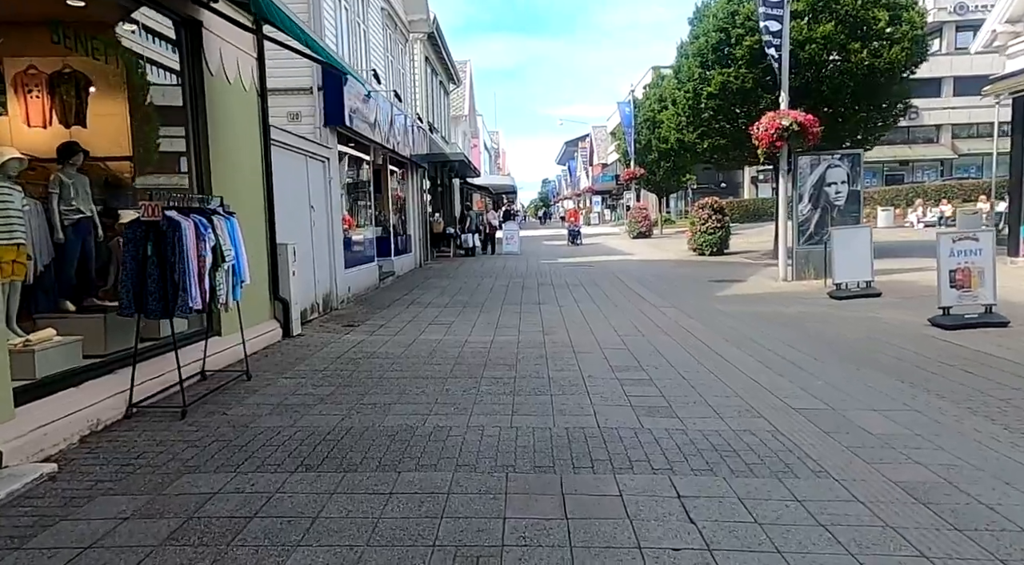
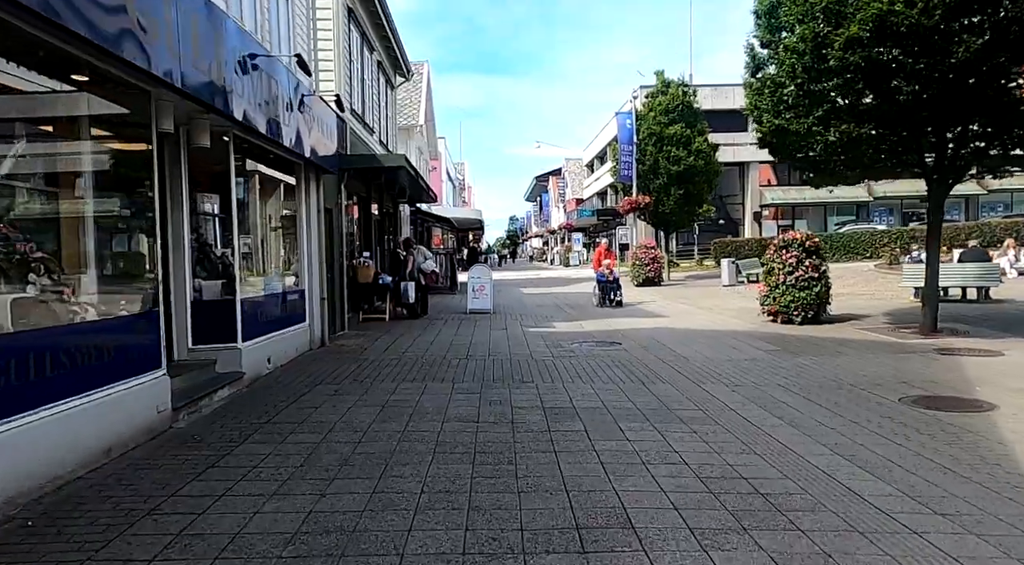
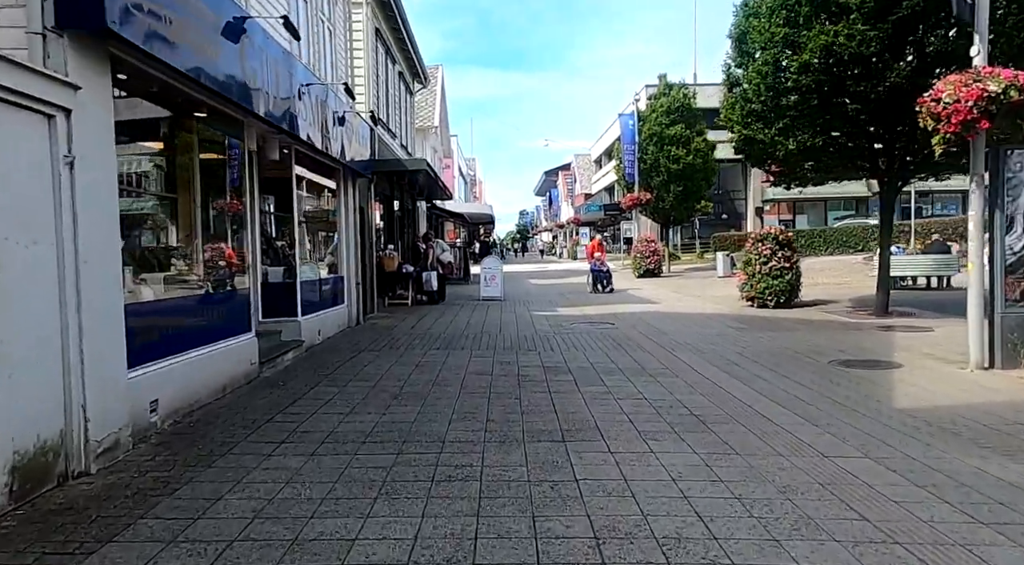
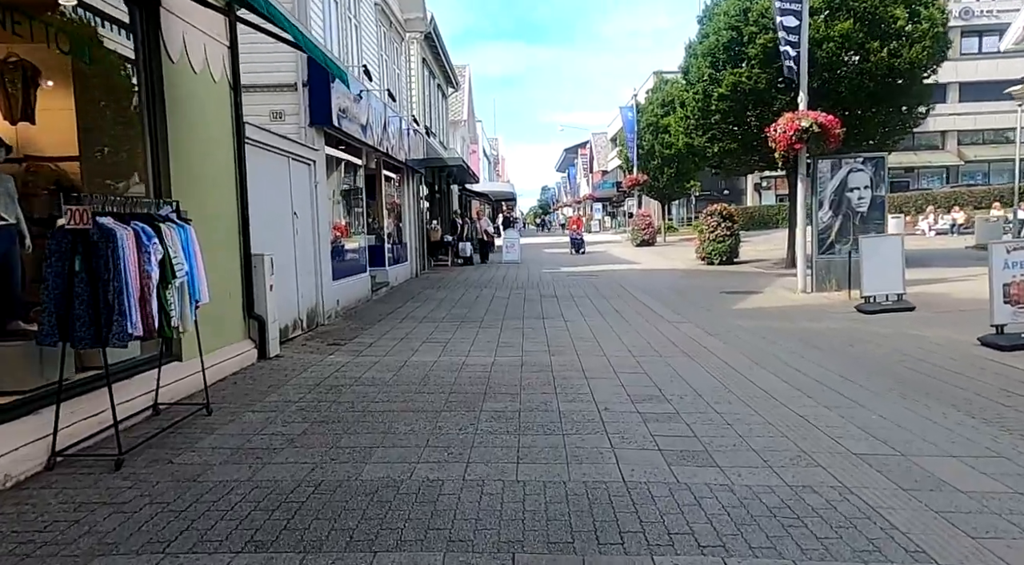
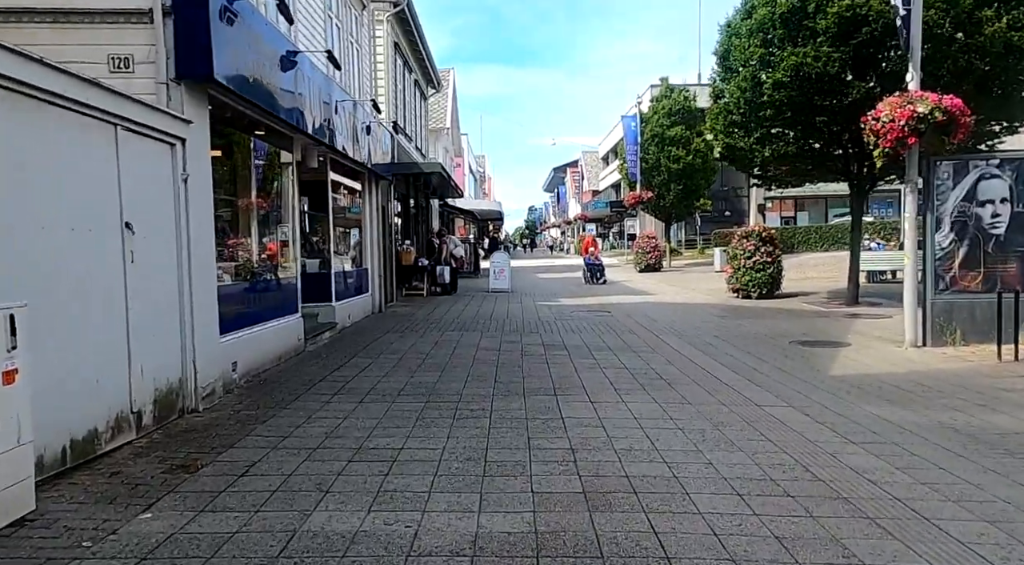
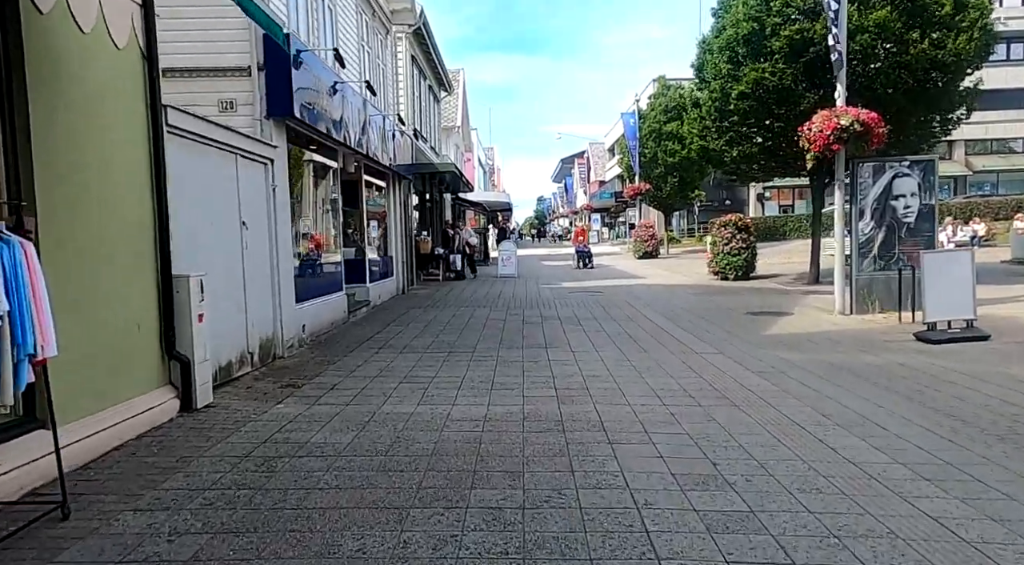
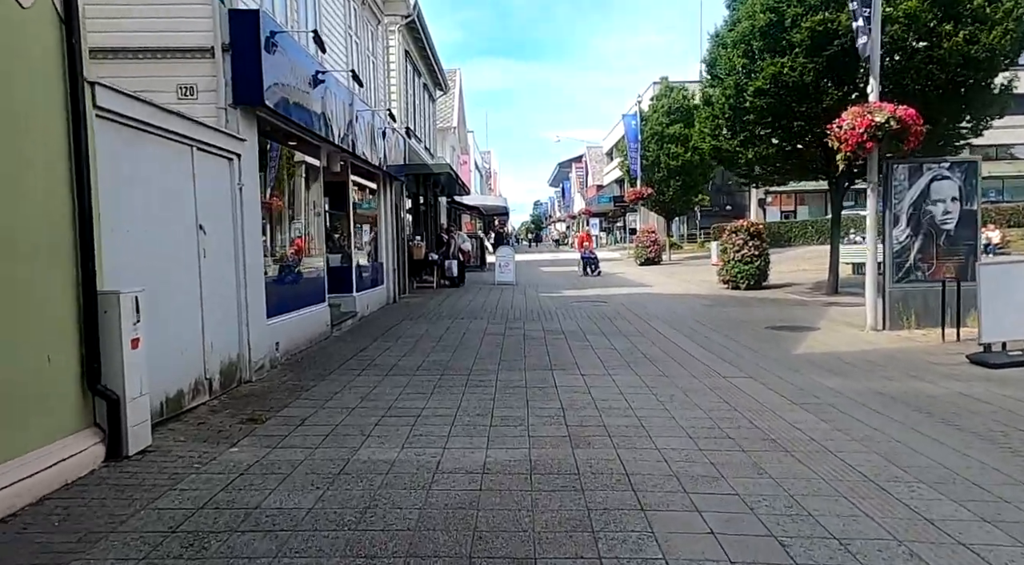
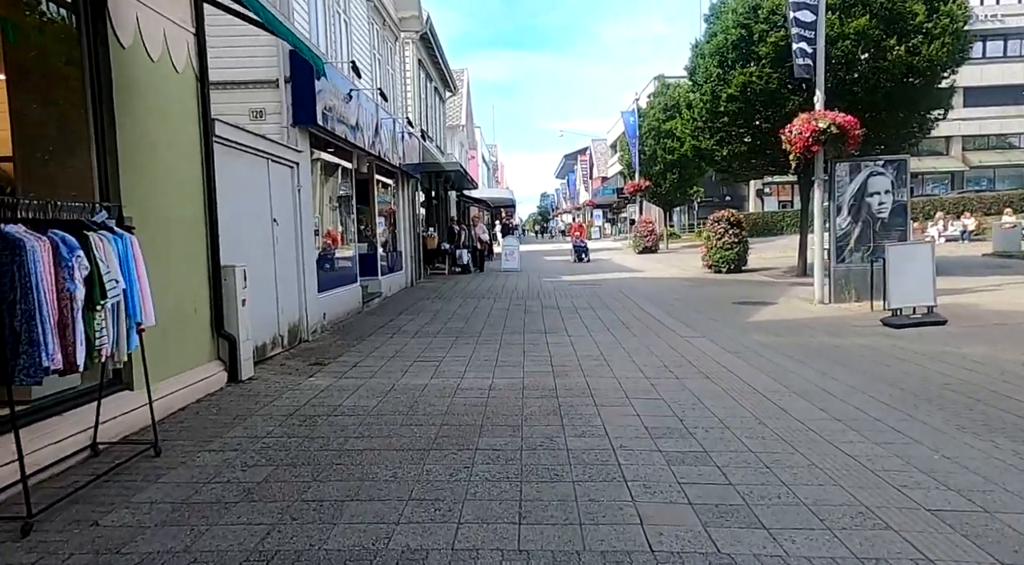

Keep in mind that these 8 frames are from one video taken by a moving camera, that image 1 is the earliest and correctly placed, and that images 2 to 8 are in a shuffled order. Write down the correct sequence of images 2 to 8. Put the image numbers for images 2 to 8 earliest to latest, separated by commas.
4, 8, 6, 7, 5, 3, 2
